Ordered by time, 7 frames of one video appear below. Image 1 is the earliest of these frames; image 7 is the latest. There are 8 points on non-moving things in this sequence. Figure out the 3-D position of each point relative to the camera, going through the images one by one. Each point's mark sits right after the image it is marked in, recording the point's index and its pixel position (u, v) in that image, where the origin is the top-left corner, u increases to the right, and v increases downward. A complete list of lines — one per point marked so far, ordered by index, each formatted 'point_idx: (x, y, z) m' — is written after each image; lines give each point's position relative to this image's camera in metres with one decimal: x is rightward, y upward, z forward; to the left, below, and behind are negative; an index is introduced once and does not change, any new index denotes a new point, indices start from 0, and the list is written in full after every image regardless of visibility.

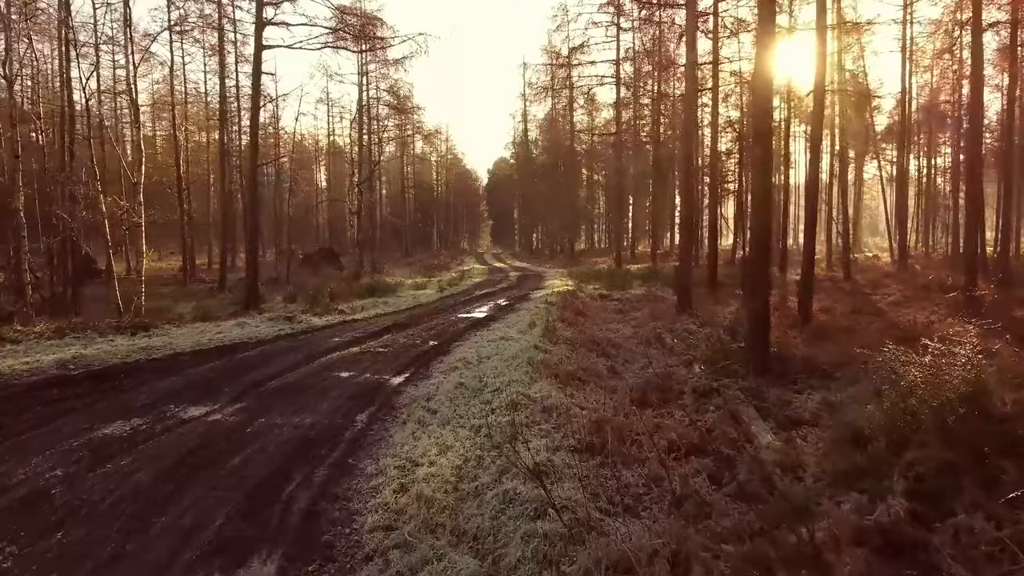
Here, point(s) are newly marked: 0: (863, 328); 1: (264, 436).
0: (+5.5, -0.6, +12.4) m
1: (-1.9, -1.2, +6.2) m
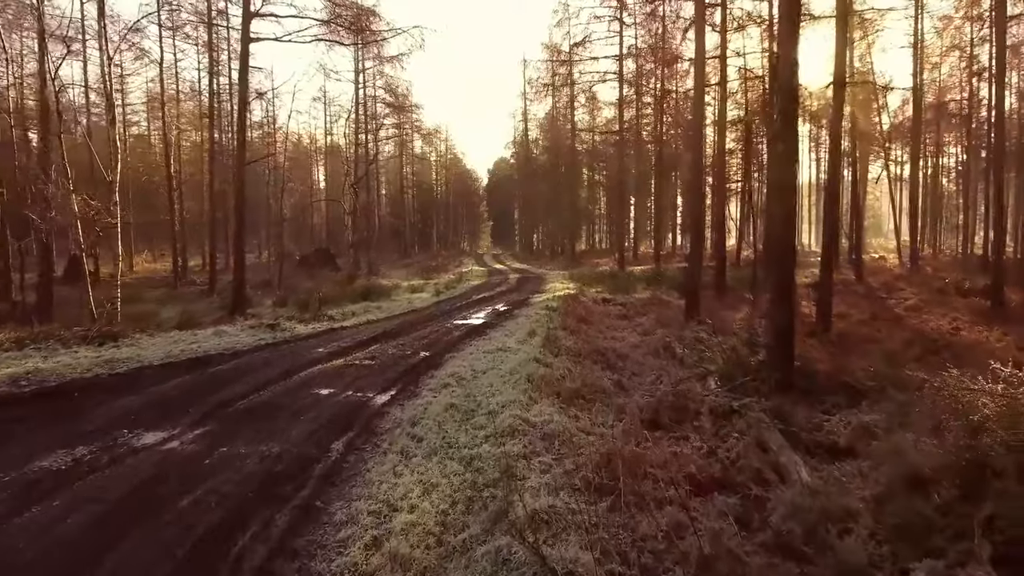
0: (+5.5, -0.7, +11.6) m
1: (-2.0, -1.2, +5.4) m
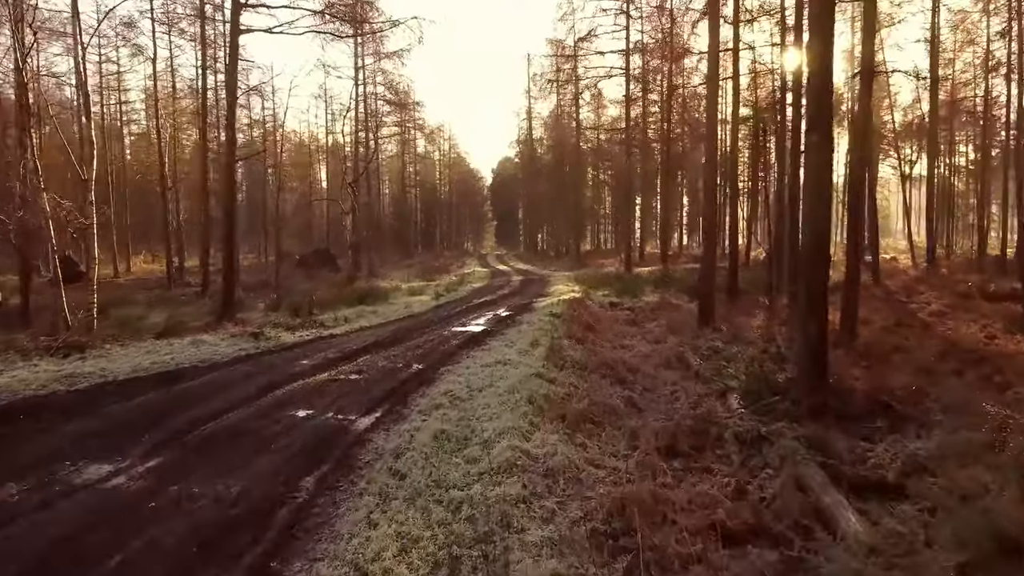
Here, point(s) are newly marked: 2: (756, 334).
0: (+5.5, -0.8, +10.8) m
1: (-2.0, -1.3, +4.6) m
2: (+3.6, -0.7, +11.8) m
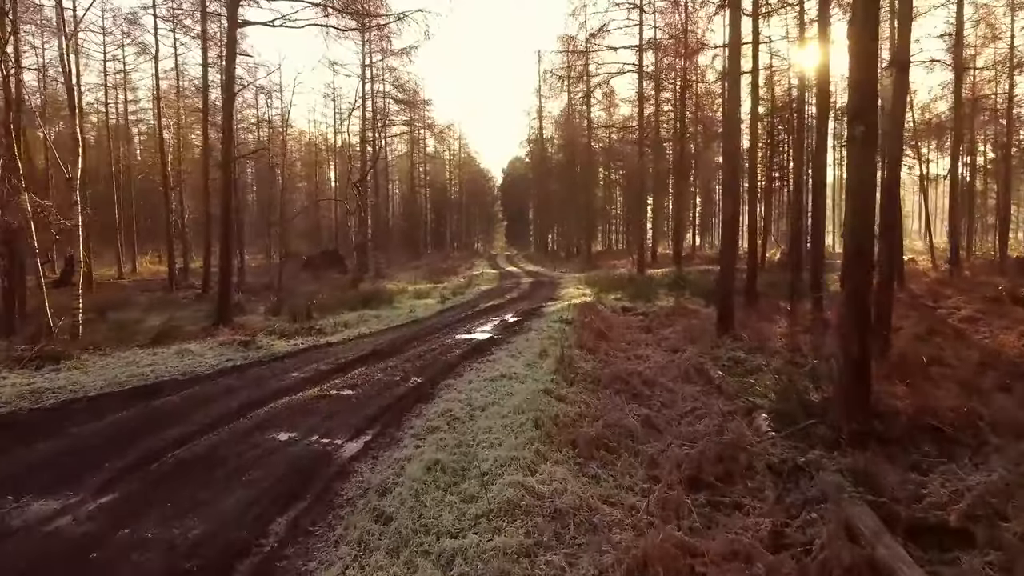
0: (+5.6, -0.9, +10.0) m
1: (-2.0, -1.4, +4.0) m
2: (+3.7, -0.8, +11.0) m
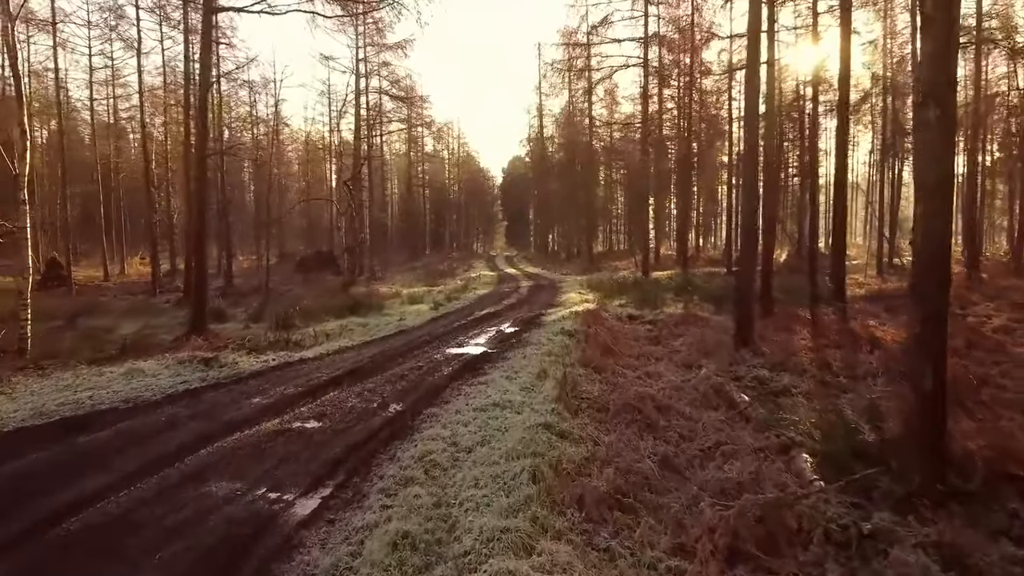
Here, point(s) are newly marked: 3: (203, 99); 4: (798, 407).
0: (+5.5, -1.0, +8.9) m
1: (-2.0, -1.5, +2.8) m
2: (+3.7, -0.9, +9.9) m
3: (-5.6, +3.5, +14.5) m
4: (+2.7, -1.1, +7.6) m
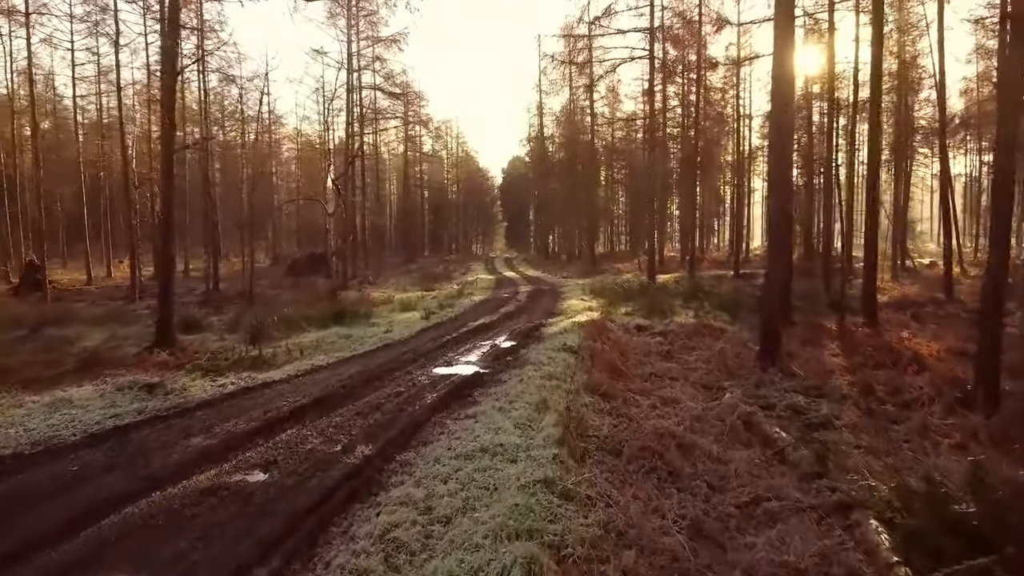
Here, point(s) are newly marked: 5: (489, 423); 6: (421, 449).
0: (+5.5, -1.1, +7.6) m
1: (-2.1, -1.6, +1.5) m
2: (+3.6, -1.0, +8.6) m
3: (-5.7, +3.3, +13.2) m
4: (+2.7, -1.3, +6.4) m
5: (-0.2, -1.1, +6.4) m
6: (-0.7, -1.2, +5.9) m
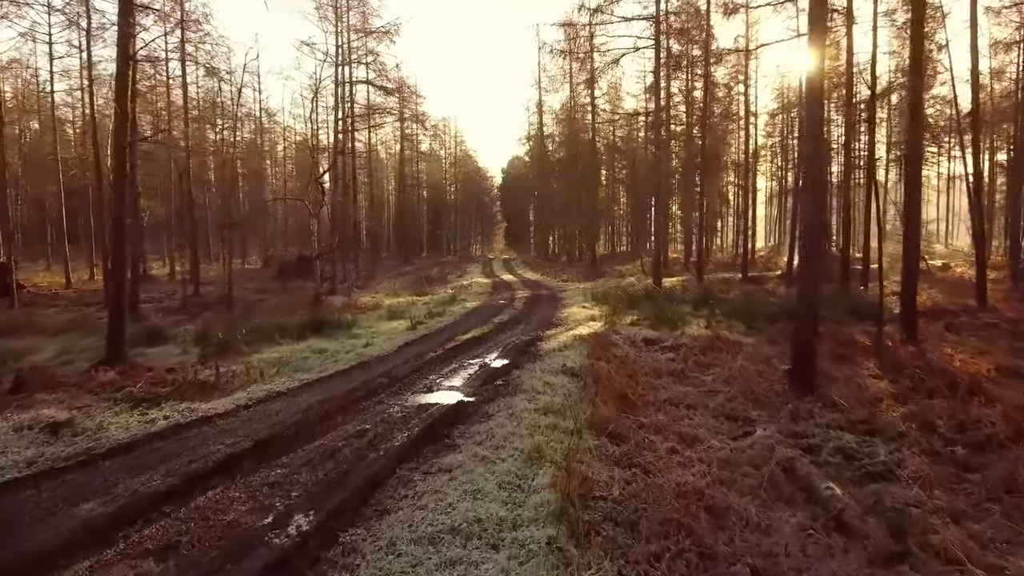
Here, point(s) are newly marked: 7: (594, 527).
0: (+5.4, -1.3, +6.2) m
1: (-2.2, -1.8, +0.1) m
2: (+3.5, -1.2, +7.2) m
3: (-5.8, +3.2, +11.8) m
4: (+2.6, -1.4, +5.0) m
5: (-0.3, -1.2, +5.0) m
6: (-0.8, -1.3, +4.5) m
7: (+0.5, -1.3, +4.4) m
